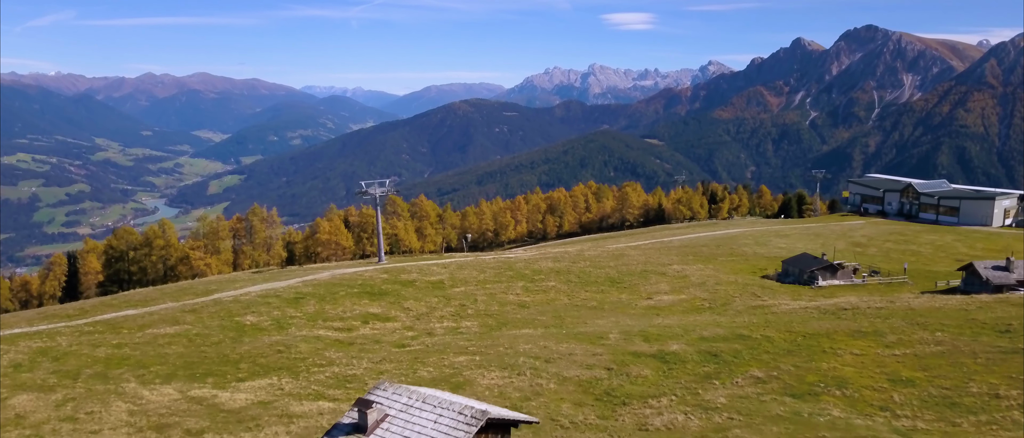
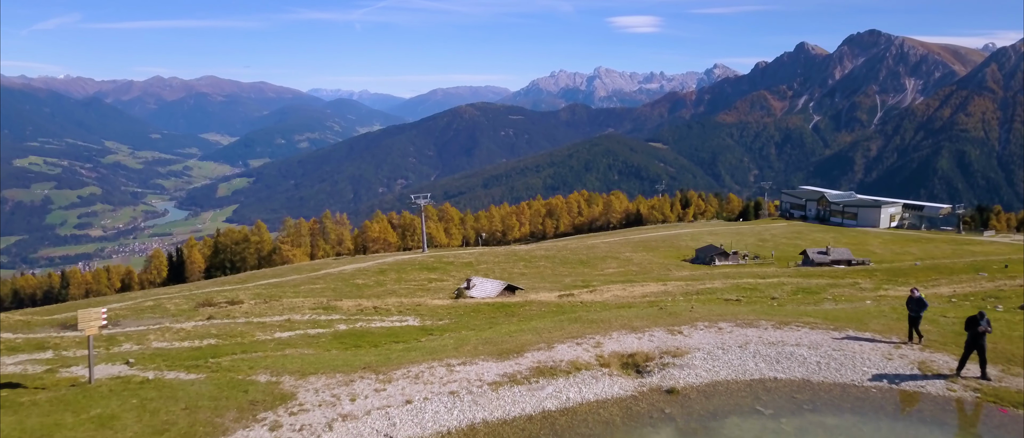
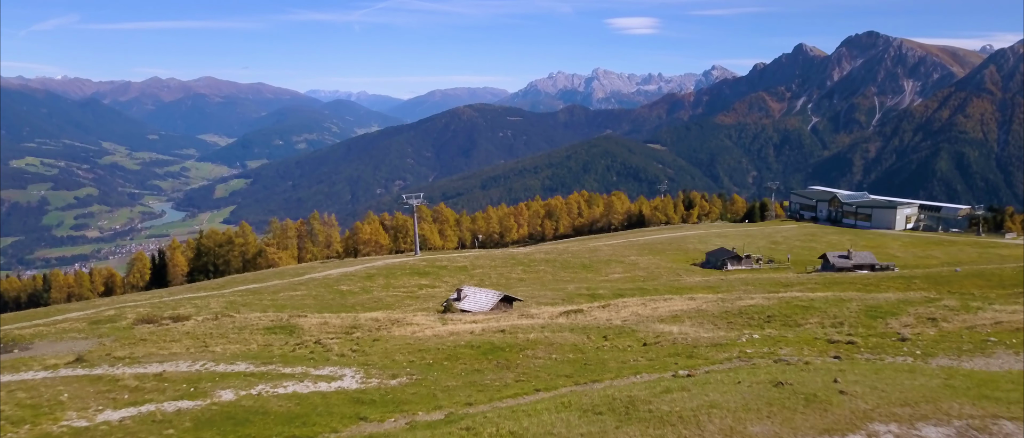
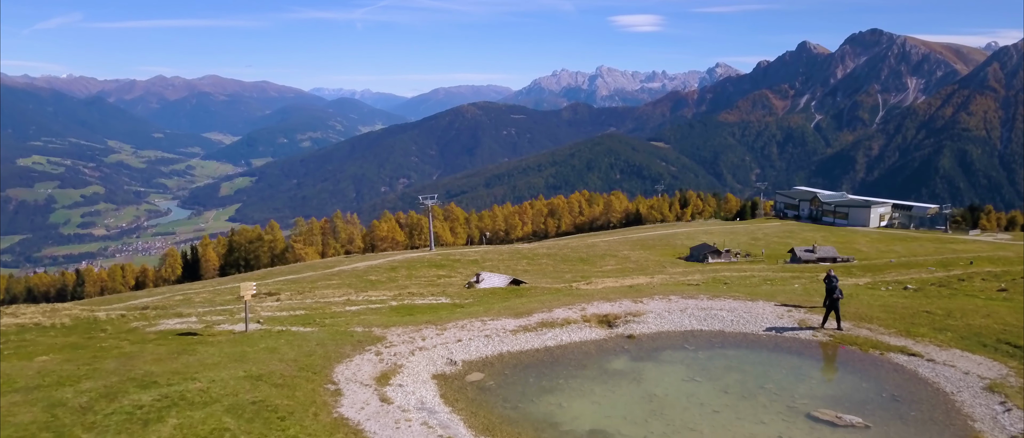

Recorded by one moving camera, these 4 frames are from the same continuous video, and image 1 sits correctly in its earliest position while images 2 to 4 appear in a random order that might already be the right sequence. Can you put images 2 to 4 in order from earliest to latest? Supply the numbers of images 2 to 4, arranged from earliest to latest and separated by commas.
3, 2, 4
